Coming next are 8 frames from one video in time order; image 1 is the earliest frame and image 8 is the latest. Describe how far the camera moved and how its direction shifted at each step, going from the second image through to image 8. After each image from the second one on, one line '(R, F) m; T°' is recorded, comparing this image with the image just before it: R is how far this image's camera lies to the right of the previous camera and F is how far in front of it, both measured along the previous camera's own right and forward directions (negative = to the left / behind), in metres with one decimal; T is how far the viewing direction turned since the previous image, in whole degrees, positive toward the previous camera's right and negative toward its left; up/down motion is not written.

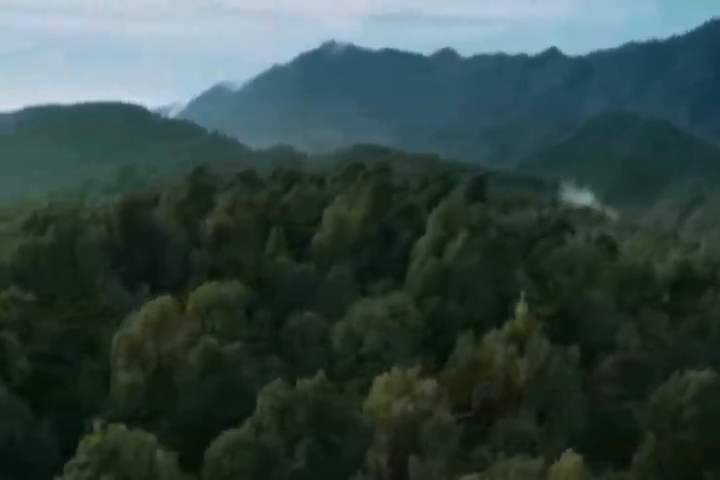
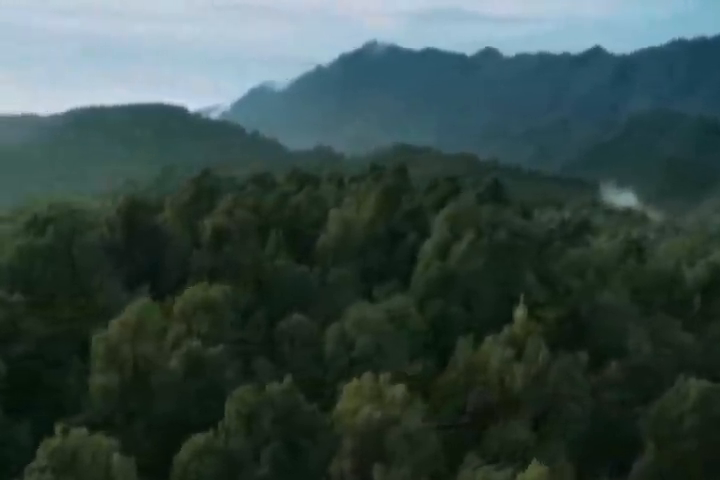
(+1.4, +0.2) m; -3°
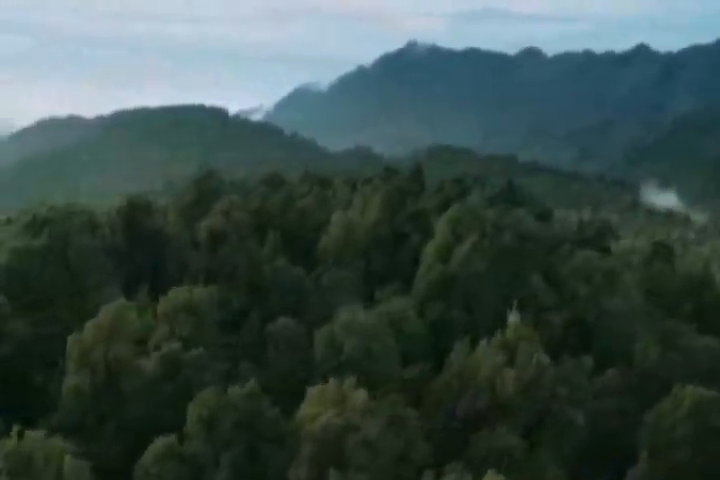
(+1.6, +0.1) m; -4°
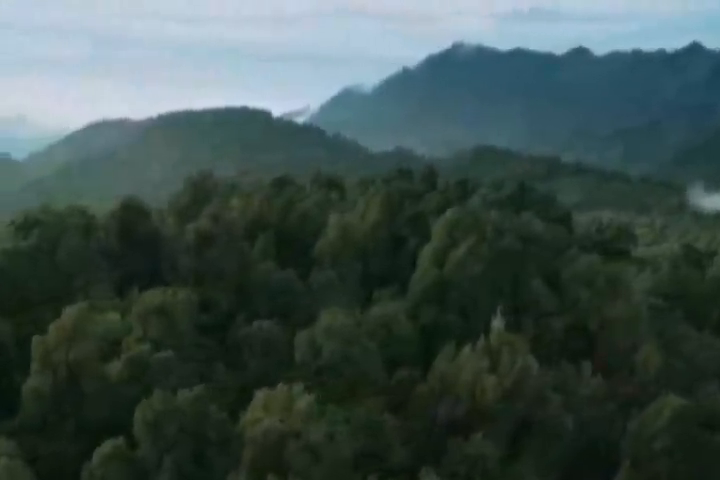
(+1.9, +0.2) m; -4°
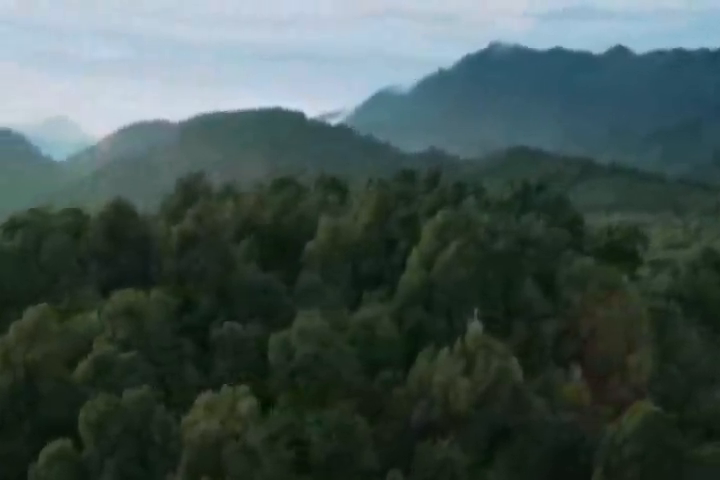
(+1.8, +0.2) m; -4°
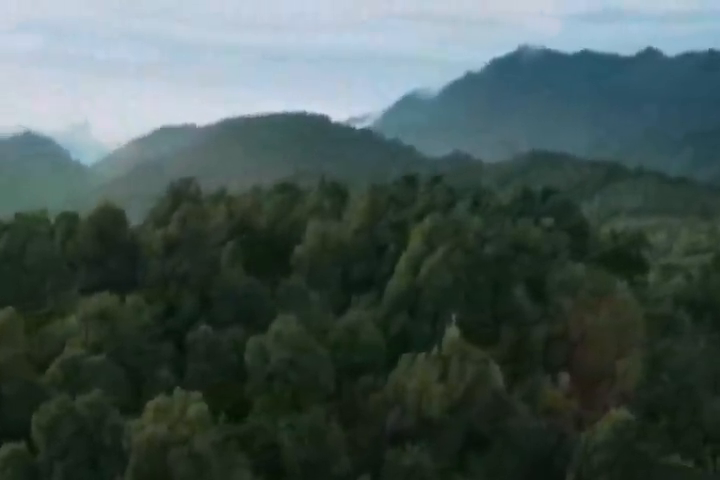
(+1.5, +0.1) m; -3°
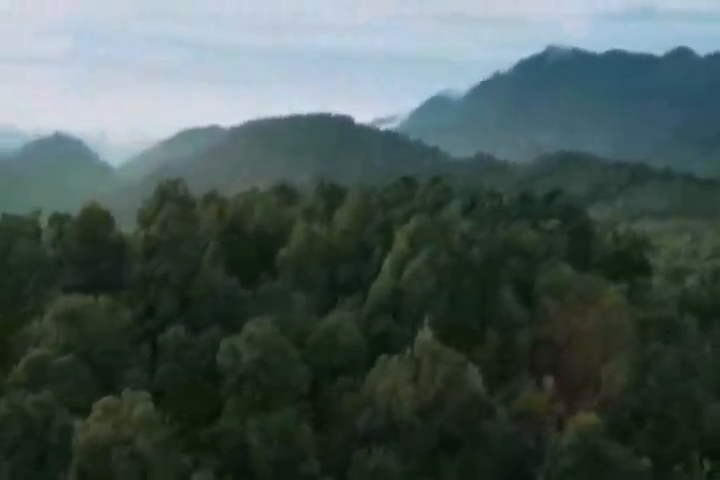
(+1.6, +0.1) m; -3°
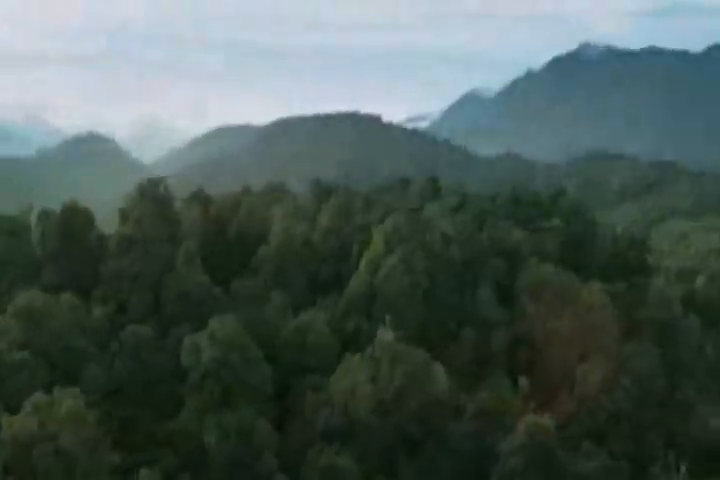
(+2.1, +0.2) m; -4°
